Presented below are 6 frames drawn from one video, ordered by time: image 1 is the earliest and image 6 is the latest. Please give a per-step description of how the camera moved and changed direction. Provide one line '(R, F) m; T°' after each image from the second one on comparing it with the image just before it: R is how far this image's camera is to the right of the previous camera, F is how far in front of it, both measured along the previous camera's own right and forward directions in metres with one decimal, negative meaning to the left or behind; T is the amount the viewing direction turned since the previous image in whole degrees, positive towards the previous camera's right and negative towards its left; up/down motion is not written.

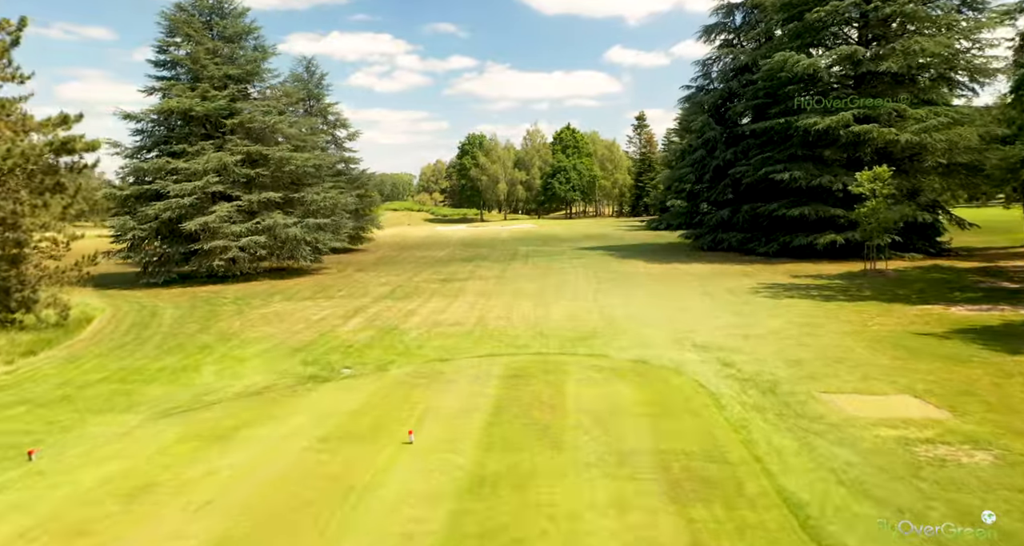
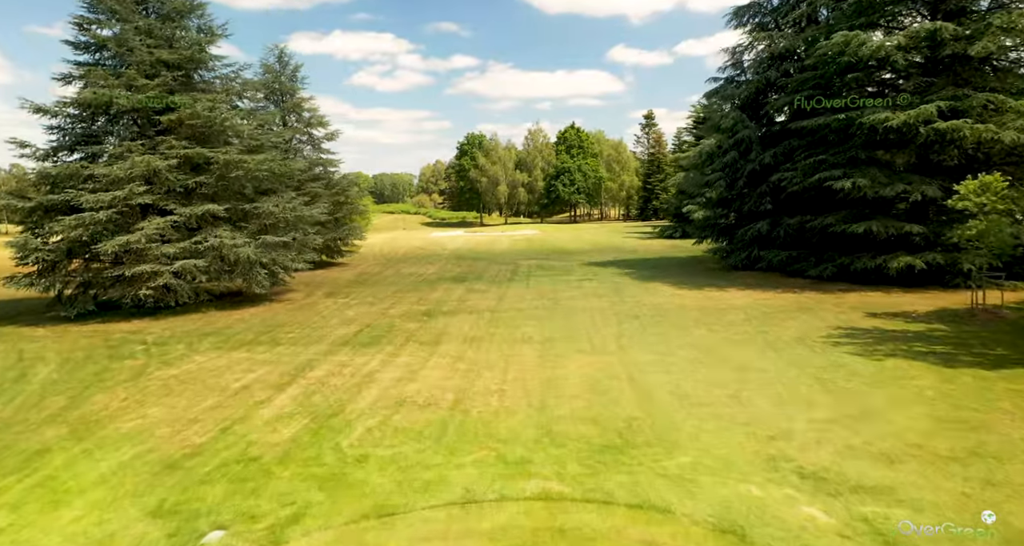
(+0.1, +3.7) m; 0°
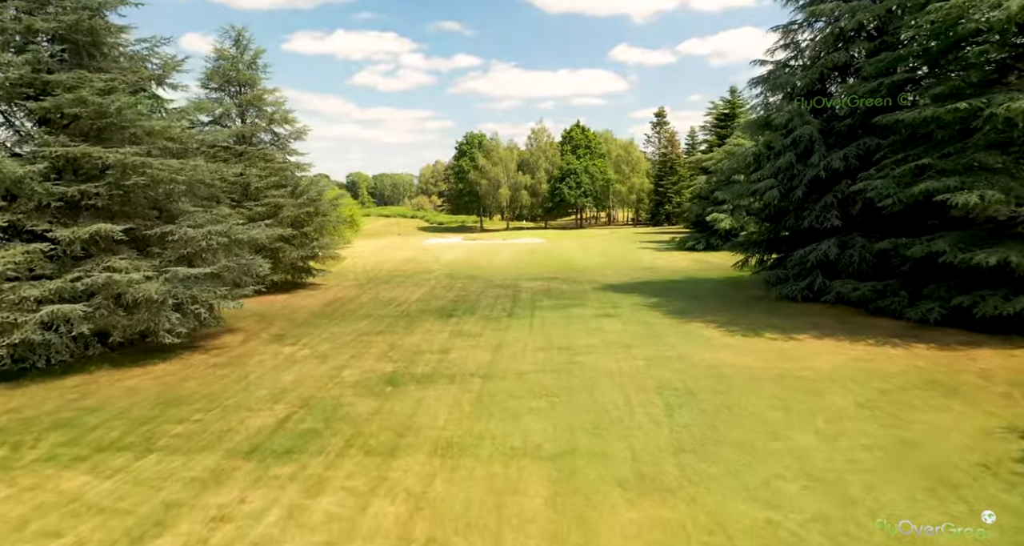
(+0.1, +4.4) m; 0°
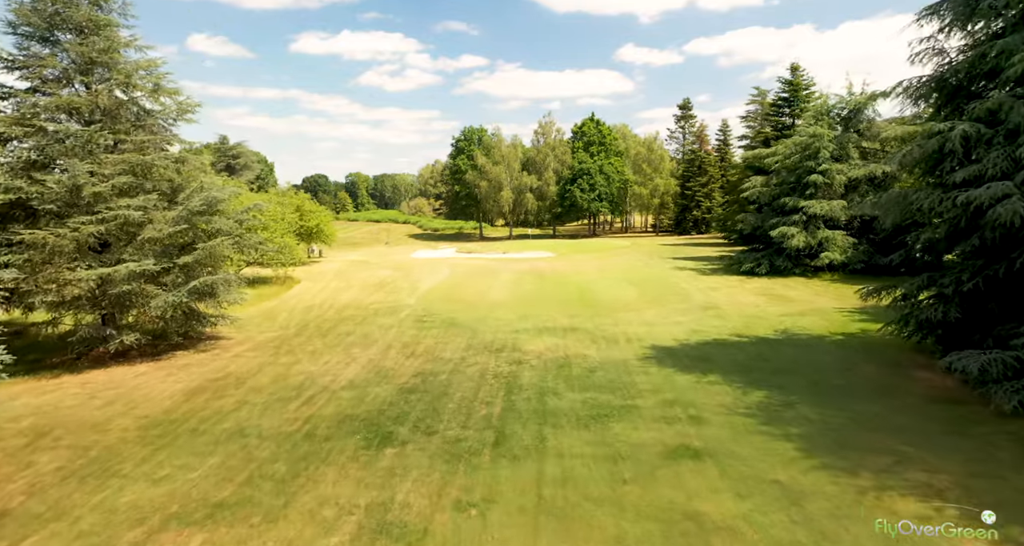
(+0.2, +8.6) m; -1°
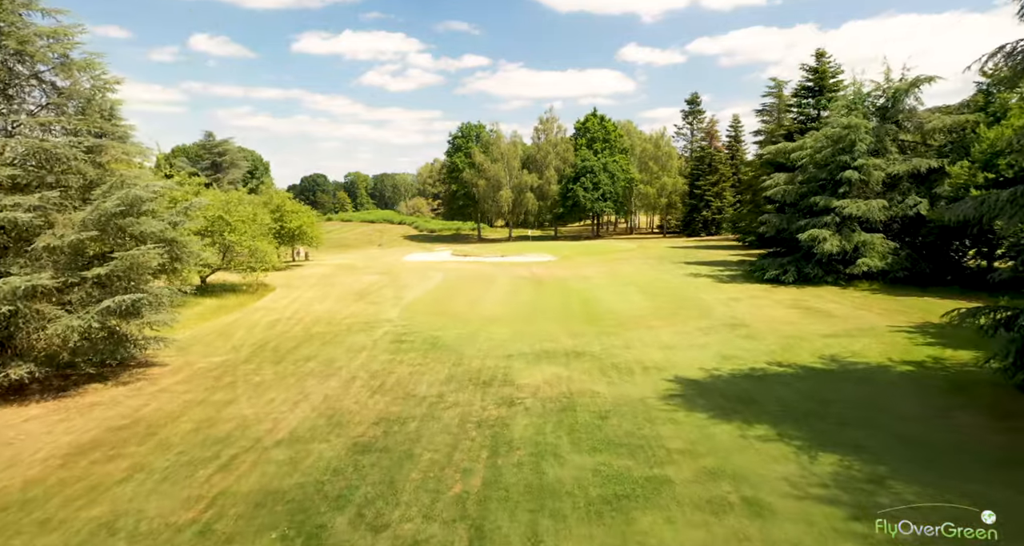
(+0.2, +3.0) m; 0°
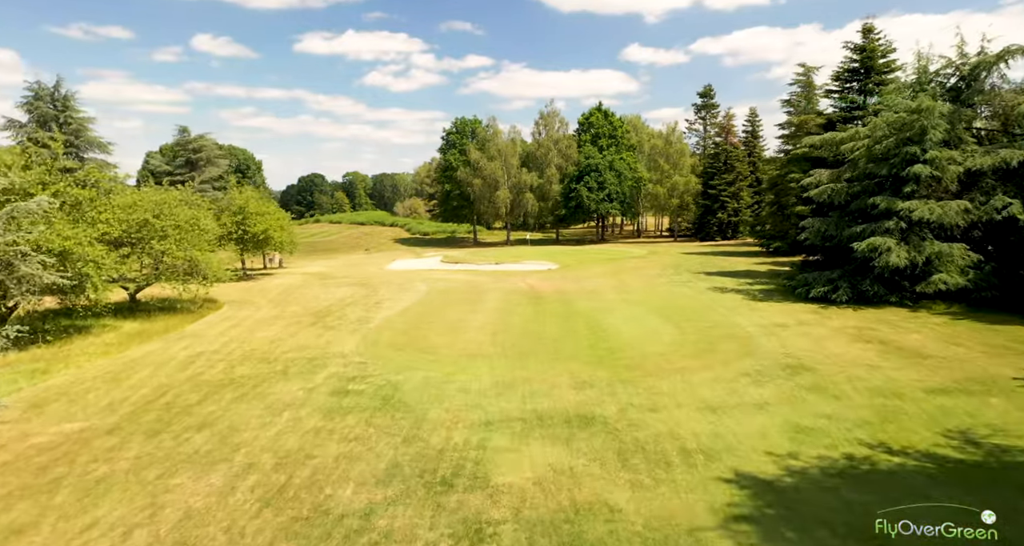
(+0.4, +4.5) m; 0°
